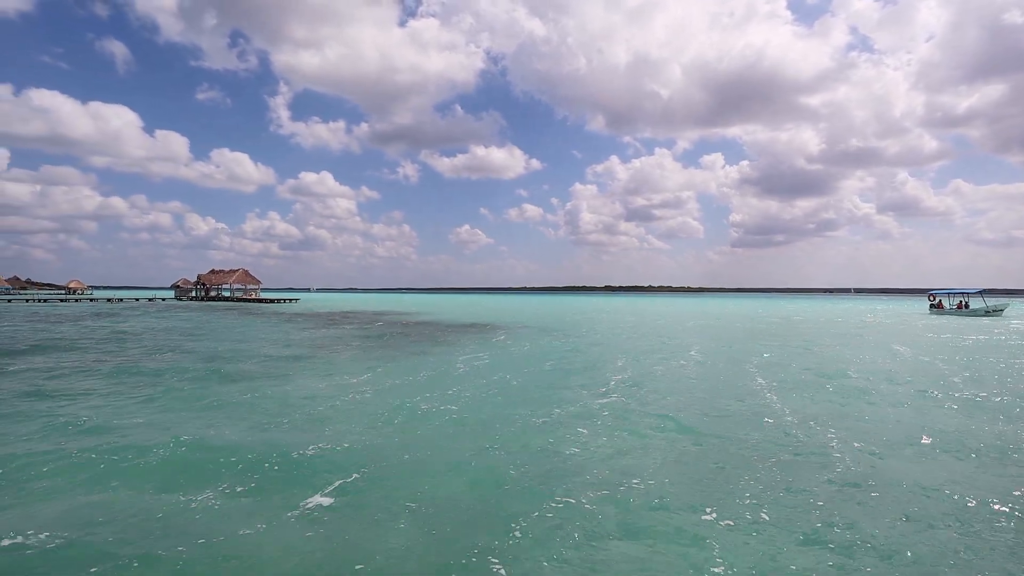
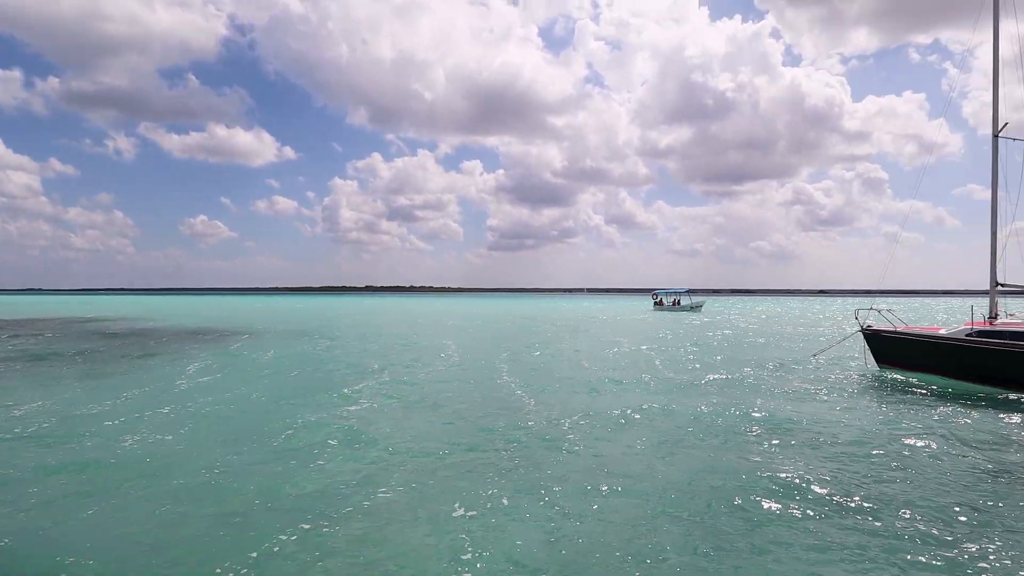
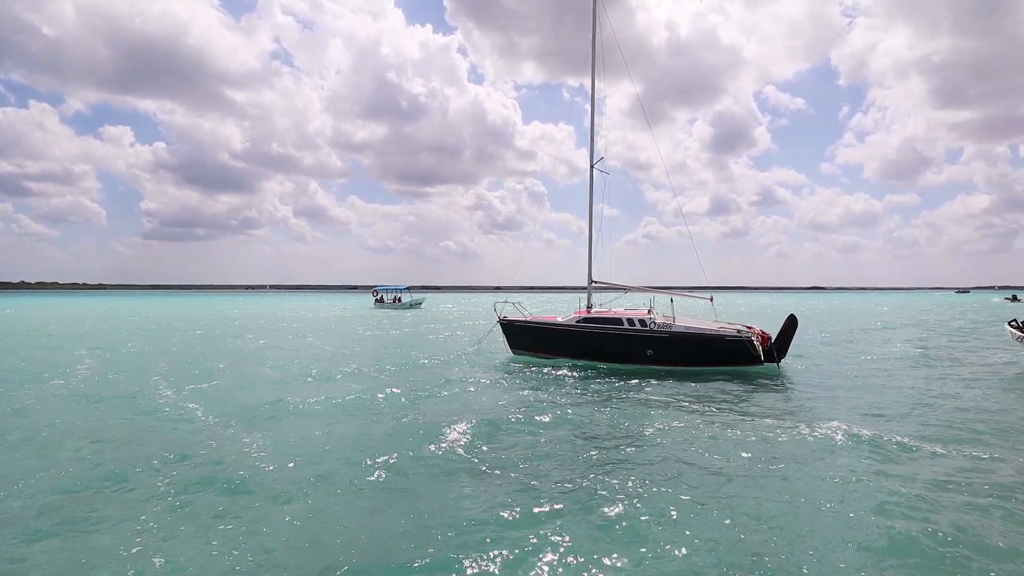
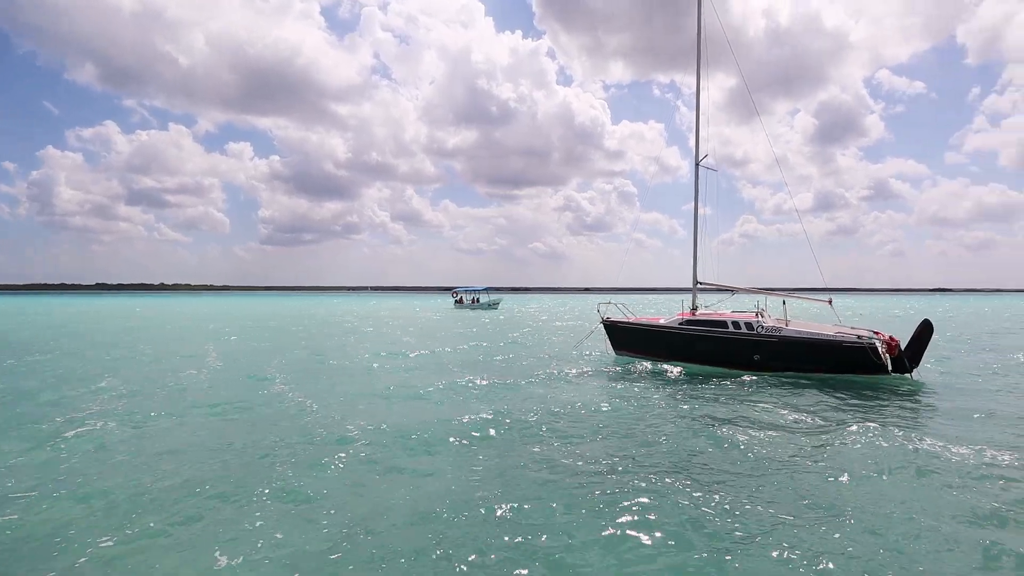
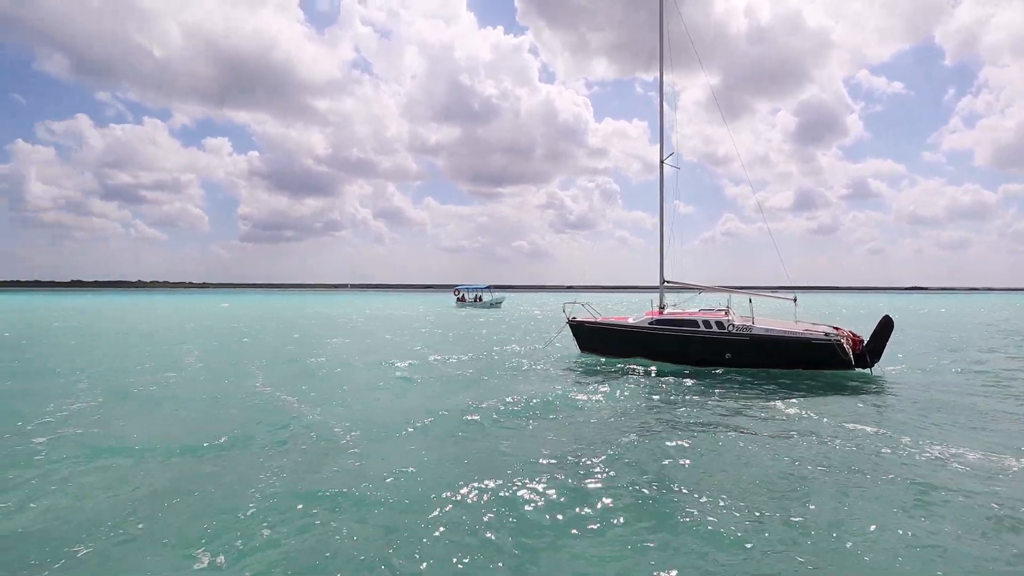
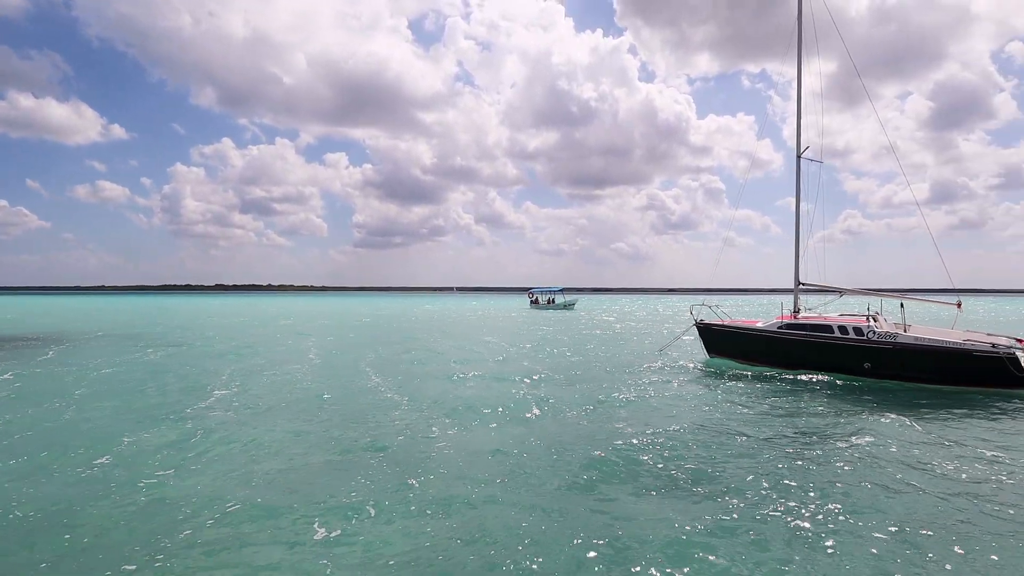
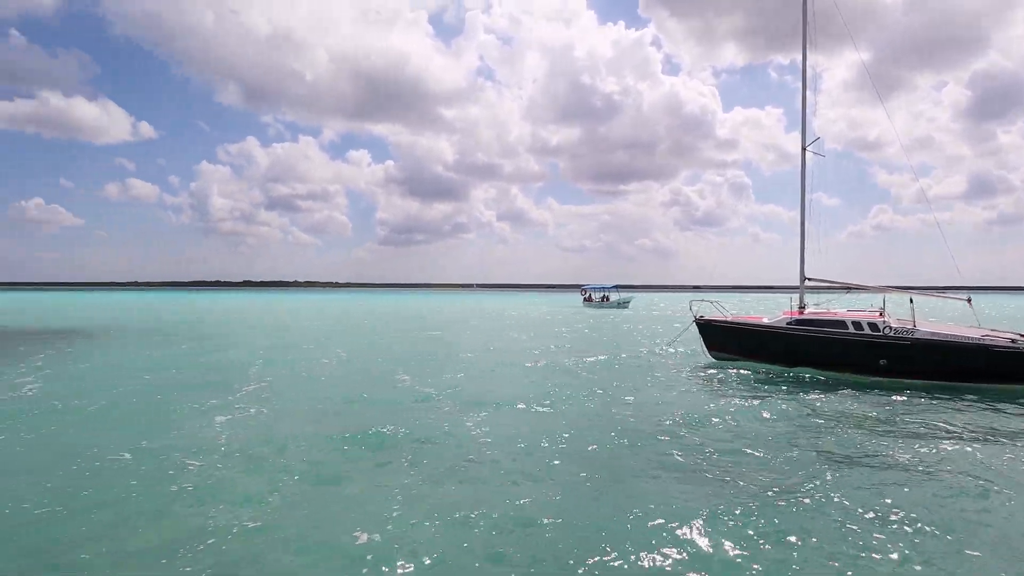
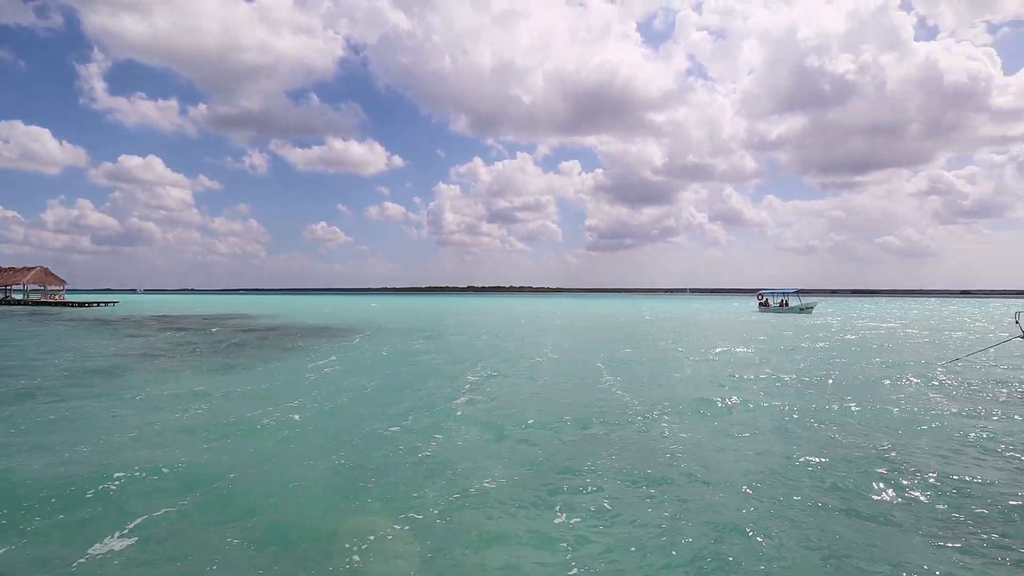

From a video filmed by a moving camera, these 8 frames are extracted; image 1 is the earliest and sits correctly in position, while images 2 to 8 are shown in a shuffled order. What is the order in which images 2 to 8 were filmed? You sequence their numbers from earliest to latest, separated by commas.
8, 2, 6, 4, 3, 5, 7
